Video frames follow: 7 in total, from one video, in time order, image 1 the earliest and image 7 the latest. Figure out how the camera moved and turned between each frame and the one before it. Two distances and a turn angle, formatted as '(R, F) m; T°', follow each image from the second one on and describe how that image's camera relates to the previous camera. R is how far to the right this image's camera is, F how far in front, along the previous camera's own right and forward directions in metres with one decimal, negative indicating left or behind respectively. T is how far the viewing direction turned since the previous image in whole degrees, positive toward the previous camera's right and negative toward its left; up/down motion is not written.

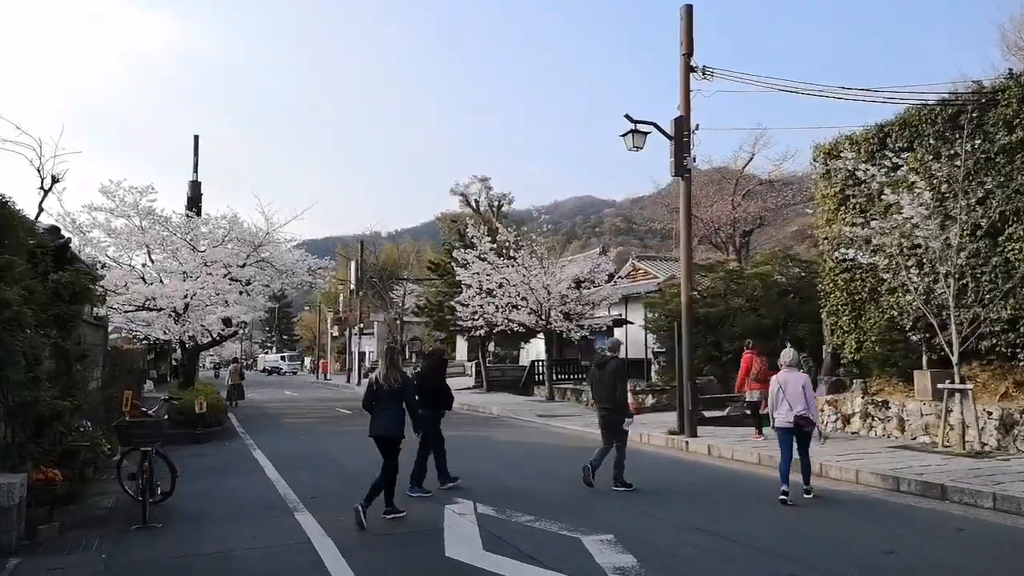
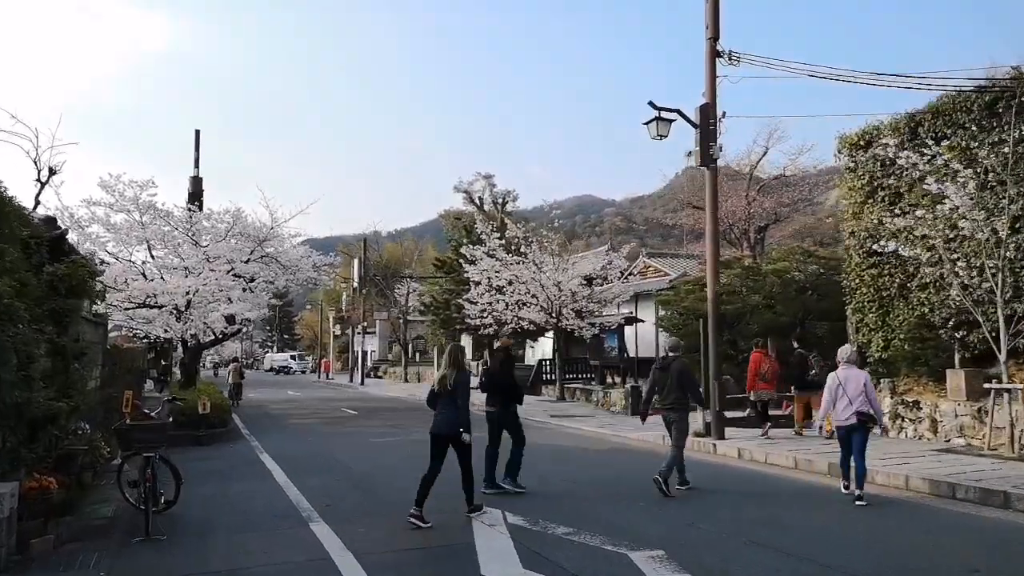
(-0.3, +0.6) m; 0°
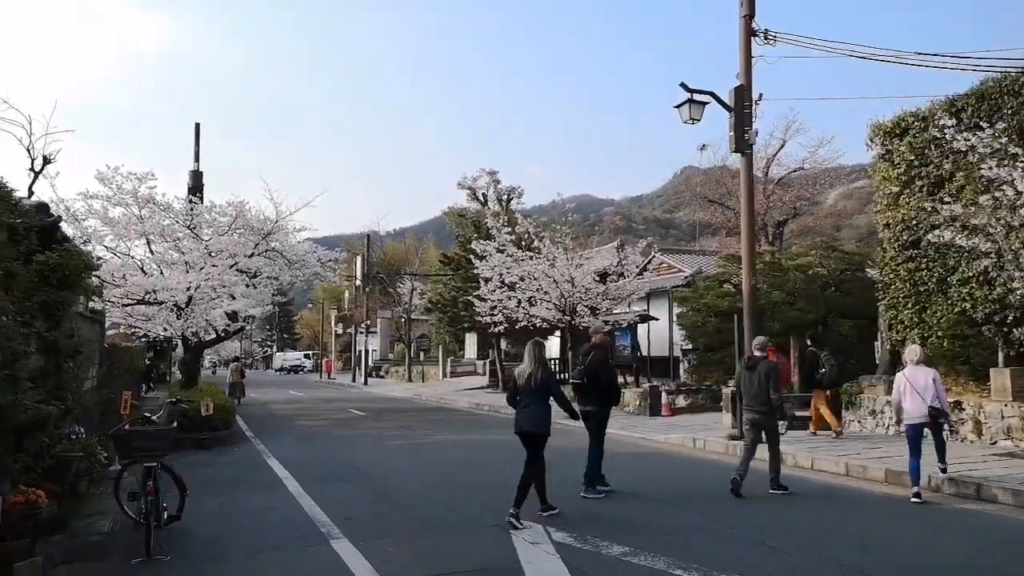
(-0.4, +0.8) m; 0°
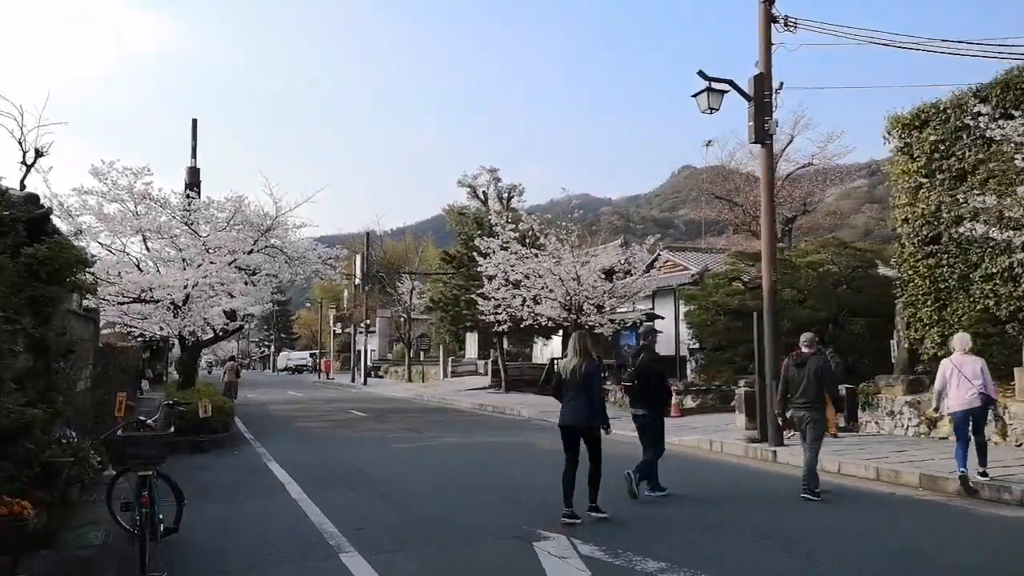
(-0.2, +0.5) m; 0°
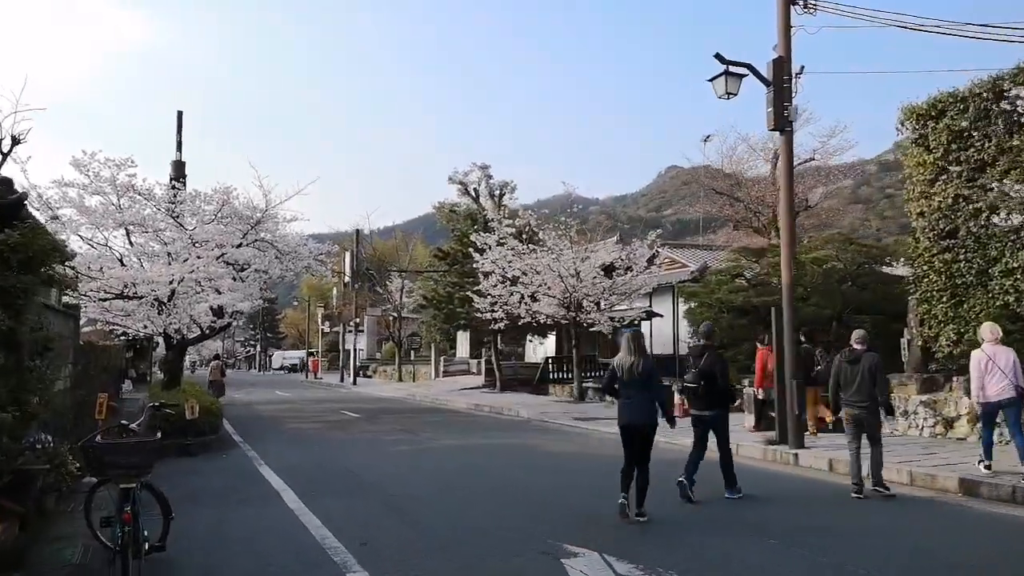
(-0.3, +0.7) m; +1°
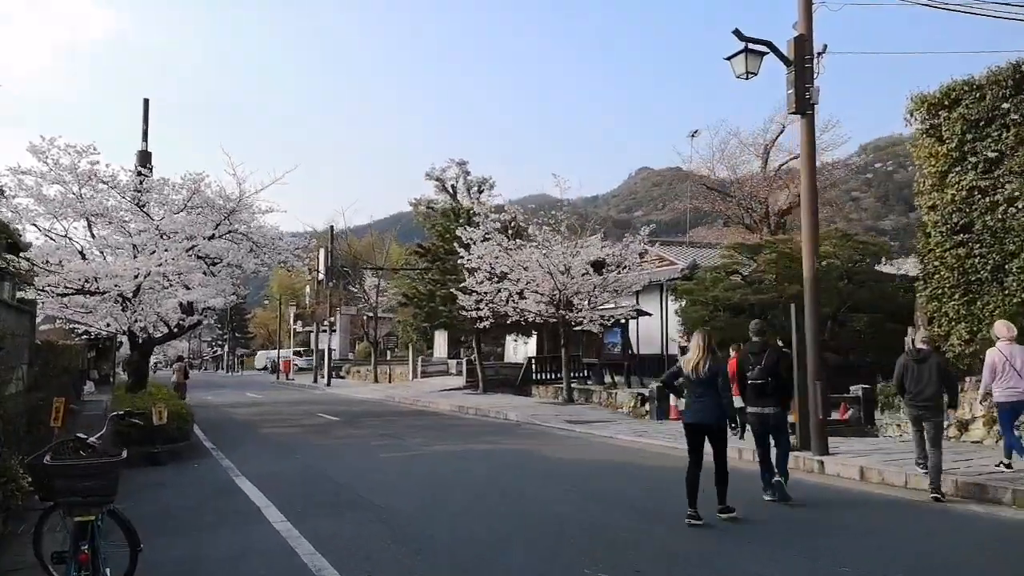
(-0.4, +1.0) m; +2°
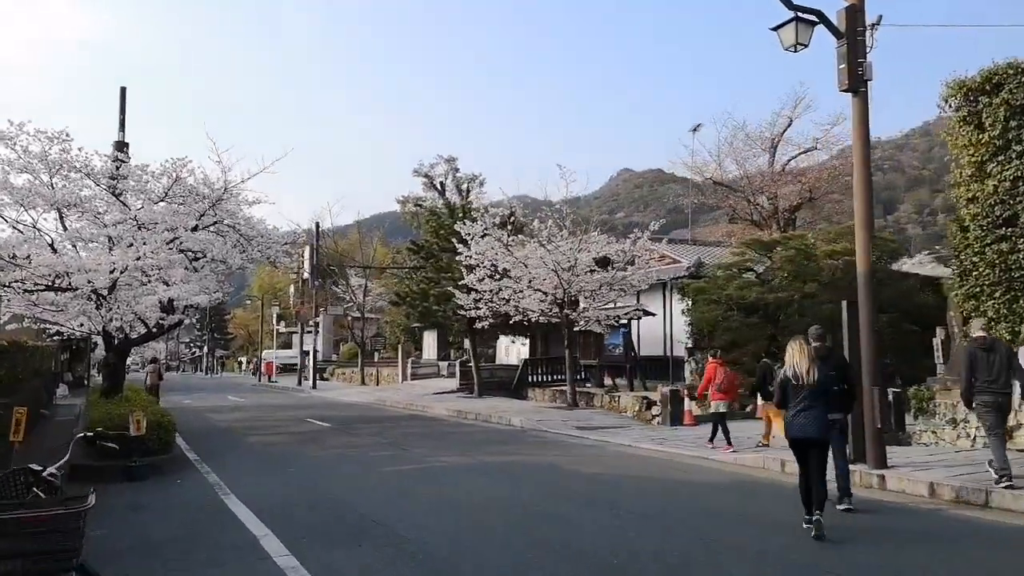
(-0.5, +1.1) m; +1°
